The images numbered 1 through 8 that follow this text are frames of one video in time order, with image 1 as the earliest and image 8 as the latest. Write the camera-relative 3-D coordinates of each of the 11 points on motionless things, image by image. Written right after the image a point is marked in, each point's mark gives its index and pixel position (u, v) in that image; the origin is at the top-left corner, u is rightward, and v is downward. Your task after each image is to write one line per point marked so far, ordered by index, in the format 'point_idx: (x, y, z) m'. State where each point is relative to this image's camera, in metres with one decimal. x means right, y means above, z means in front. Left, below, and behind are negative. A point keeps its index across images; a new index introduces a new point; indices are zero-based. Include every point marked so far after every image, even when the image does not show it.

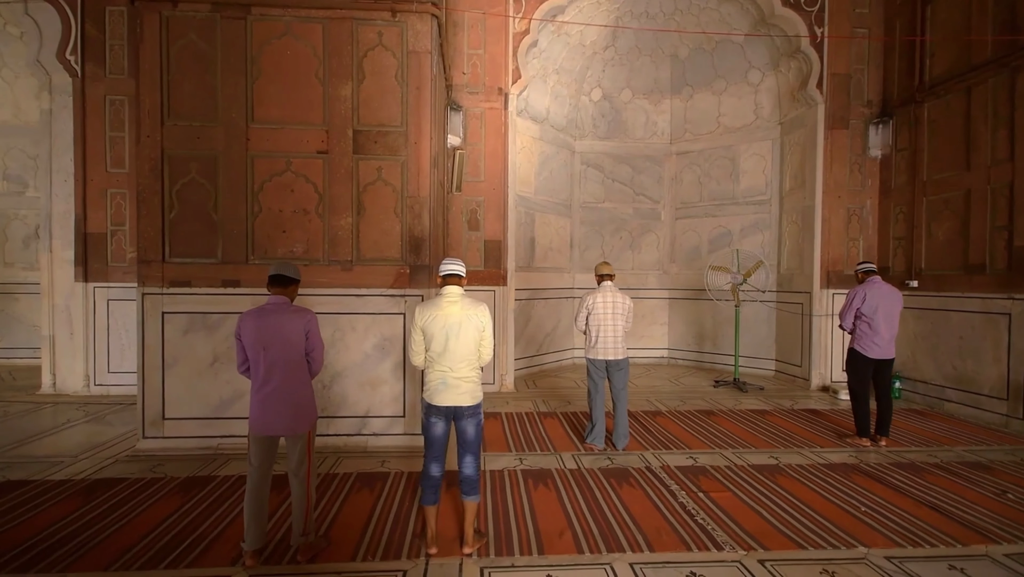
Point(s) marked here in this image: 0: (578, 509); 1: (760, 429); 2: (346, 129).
0: (+0.4, -1.3, +2.8) m
1: (+2.3, -1.3, +4.4) m
2: (-1.2, +1.2, +3.6) m
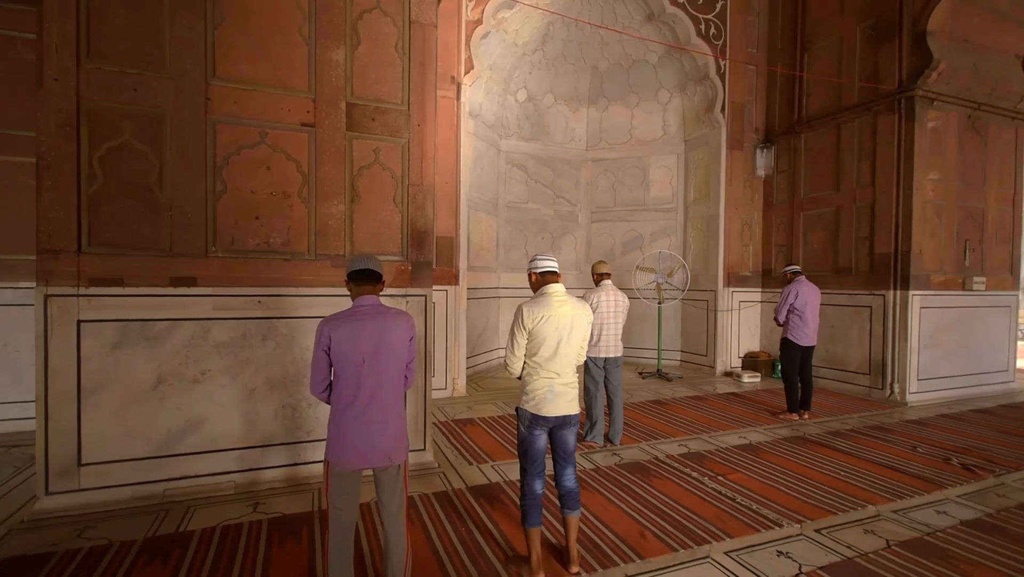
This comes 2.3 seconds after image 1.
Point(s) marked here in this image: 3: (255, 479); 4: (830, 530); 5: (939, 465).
0: (+0.7, -1.3, +2.8) m
1: (+2.0, -1.3, +4.9) m
2: (-1.1, +1.2, +3.1) m
3: (-1.6, -1.2, +2.9) m
4: (+1.7, -1.3, +2.6) m
5: (+3.1, -1.3, +3.5) m
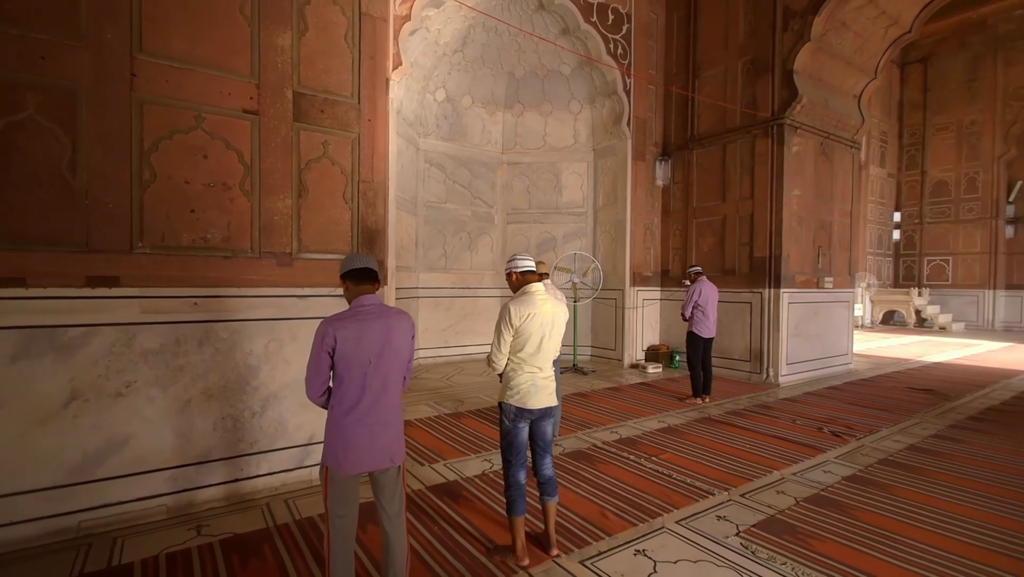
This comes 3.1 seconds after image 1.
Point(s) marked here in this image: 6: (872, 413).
0: (+0.5, -1.3, +3.0) m
1: (+1.3, -1.2, +5.3) m
2: (-1.4, +1.2, +2.9) m
3: (-1.8, -1.2, +2.6) m
4: (+1.5, -1.3, +3.0) m
5: (+2.7, -1.3, +4.3) m
6: (+3.8, -1.3, +5.1) m
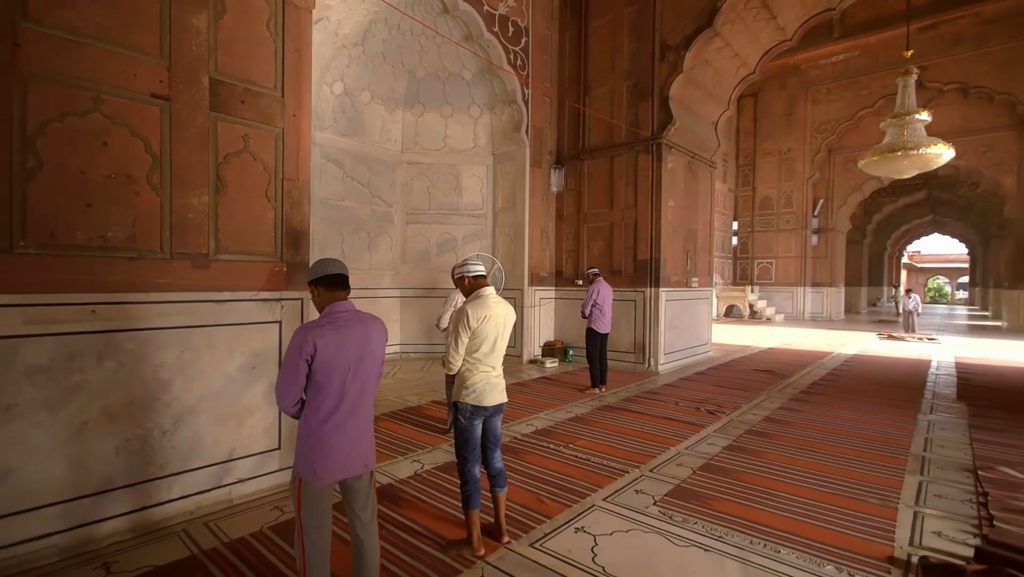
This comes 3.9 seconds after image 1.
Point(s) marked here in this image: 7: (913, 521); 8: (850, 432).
0: (+0.1, -1.3, +3.2) m
1: (+0.3, -1.3, +5.7) m
2: (-1.7, +1.2, +2.6) m
3: (-2.0, -1.2, +2.3) m
4: (+1.0, -1.3, +3.5) m
5: (+1.9, -1.3, +5.0) m
6: (+2.8, -1.3, +6.1) m
7: (+2.3, -1.3, +2.8) m
8: (+3.1, -1.3, +4.5) m
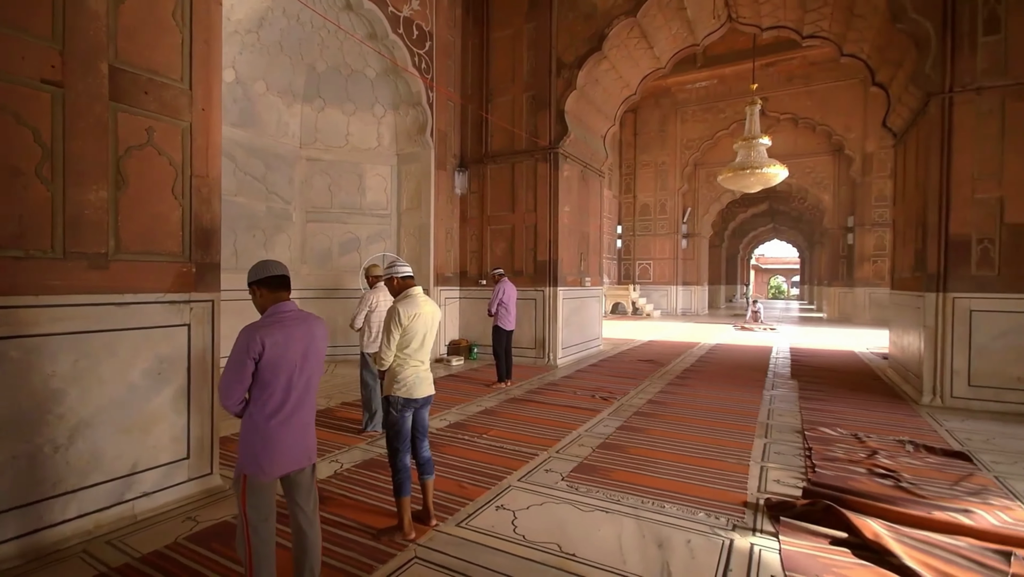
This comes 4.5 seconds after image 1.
0: (-0.5, -1.3, +3.4) m
1: (-0.8, -1.3, +5.8) m
2: (-2.1, +1.2, +2.5) m
3: (-2.3, -1.2, +2.1) m
4: (+0.4, -1.3, +3.9) m
5: (+0.9, -1.3, +5.5) m
6: (+1.5, -1.3, +6.8) m
7: (+1.8, -1.3, +3.5) m
8: (+2.2, -1.3, +5.3) m
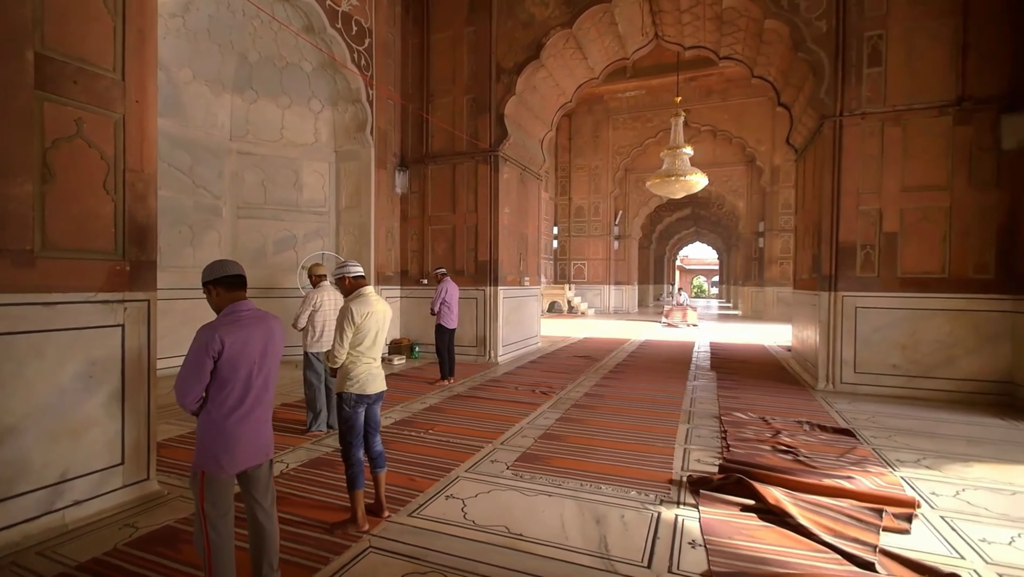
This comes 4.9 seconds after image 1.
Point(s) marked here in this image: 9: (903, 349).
0: (-0.9, -1.3, +3.5) m
1: (-1.5, -1.2, +5.9) m
2: (-2.4, +1.2, +2.3) m
3: (-2.5, -1.2, +1.9) m
4: (-0.1, -1.3, +4.1) m
5: (+0.2, -1.3, +5.8) m
6: (+0.7, -1.3, +7.1) m
7: (+1.4, -1.3, +3.9) m
8: (+1.6, -1.3, +5.7) m
9: (+4.7, -0.7, +5.8) m
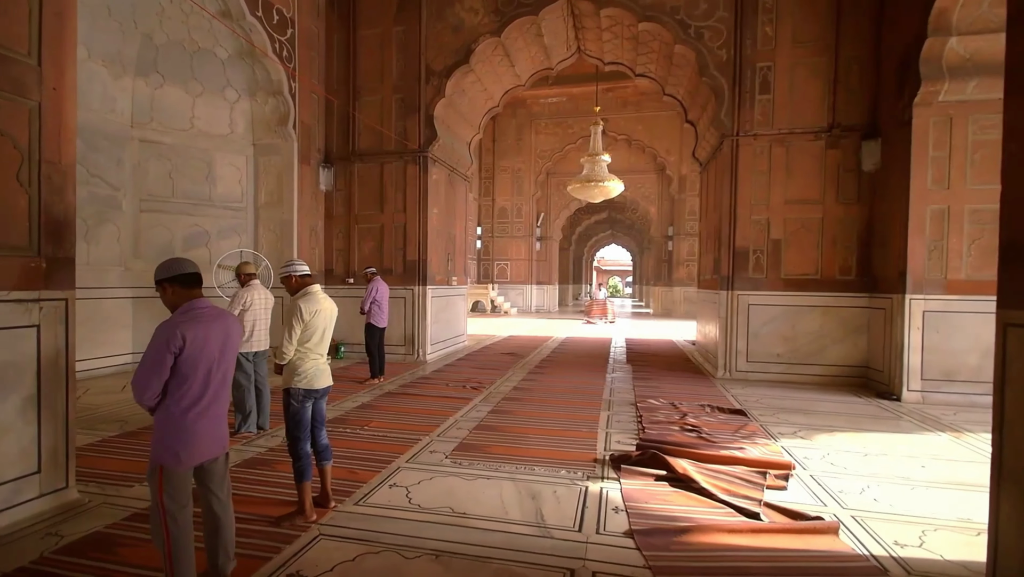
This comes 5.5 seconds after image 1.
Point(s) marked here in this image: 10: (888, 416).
0: (-1.3, -1.3, +3.5) m
1: (-2.4, -1.2, +5.8) m
2: (-2.6, +1.2, +2.2) m
3: (-2.7, -1.2, +1.7) m
4: (-0.6, -1.3, +4.2) m
5: (-0.6, -1.3, +6.0) m
6: (-0.4, -1.3, +7.3) m
7: (+0.8, -1.3, +4.3) m
8: (+0.7, -1.3, +6.1) m
9: (+3.8, -0.7, +6.8) m
10: (+4.1, -1.4, +5.3) m
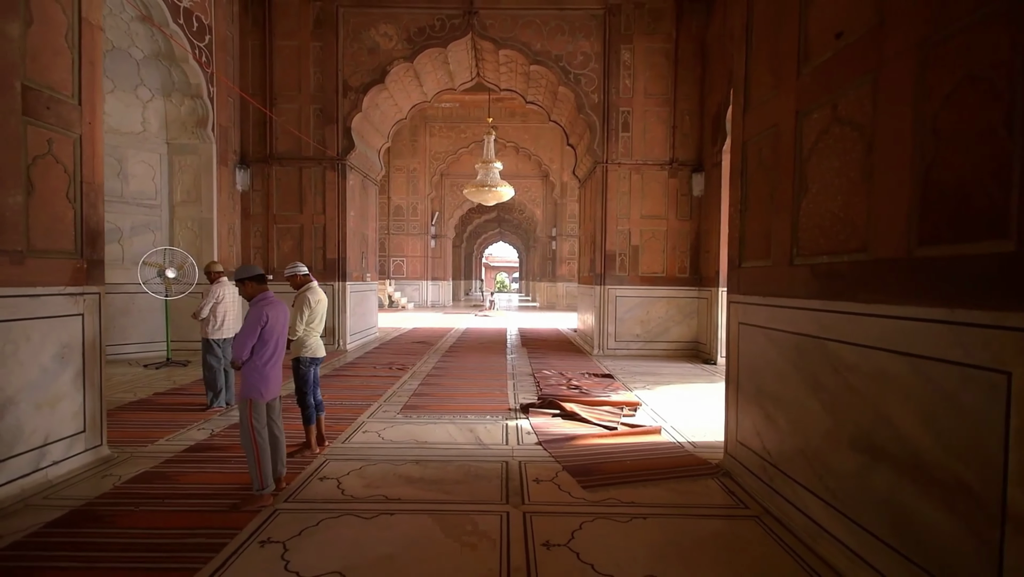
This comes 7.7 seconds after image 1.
0: (-1.9, -1.2, +4.4) m
1: (-3.4, -1.2, +6.4) m
2: (-2.8, +1.2, +2.8) m
3: (-2.8, -1.2, +2.4) m
4: (-1.4, -1.2, +5.3) m
5: (-1.8, -1.2, +7.0) m
6: (-1.8, -1.2, +8.4) m
7: (0.0, -1.3, +5.7) m
8: (-0.5, -1.2, +7.5) m
9: (+2.3, -0.6, +8.8) m
10: (+3.0, -1.3, +7.4) m
